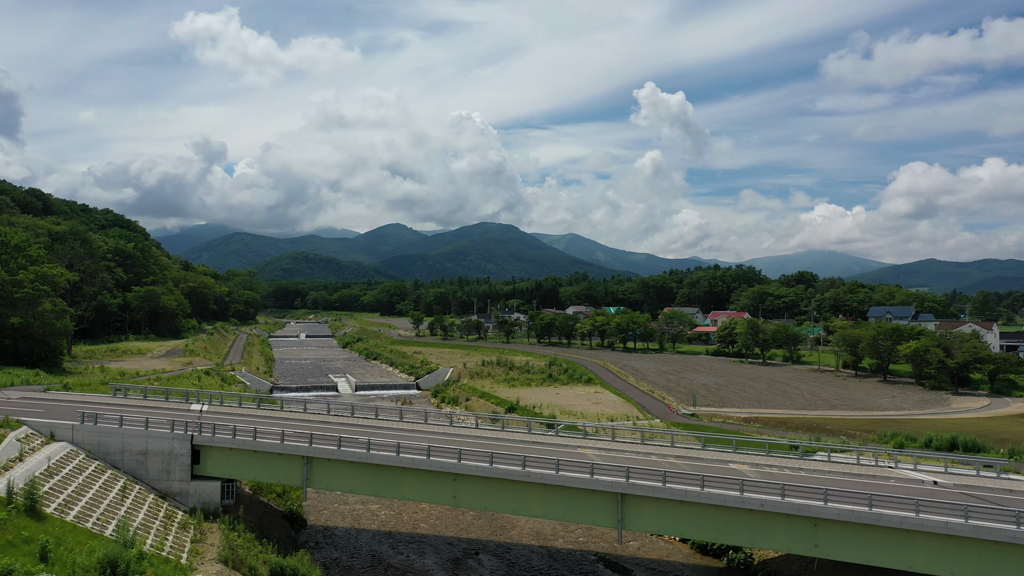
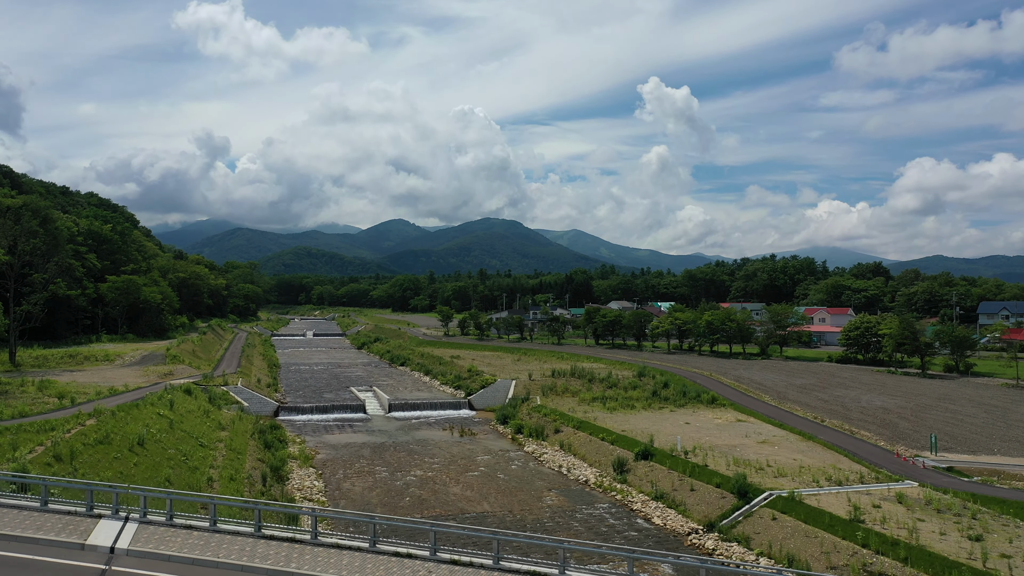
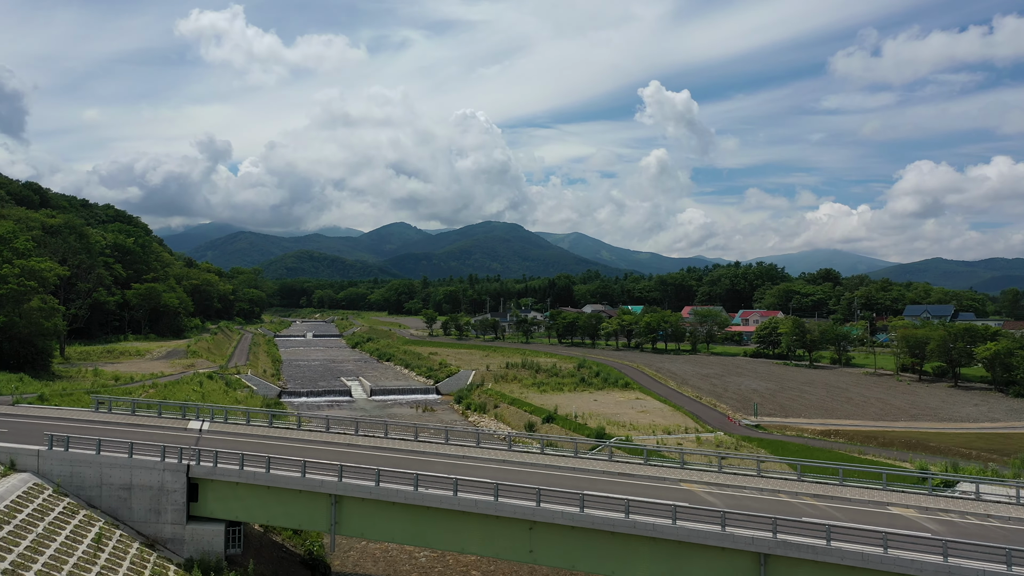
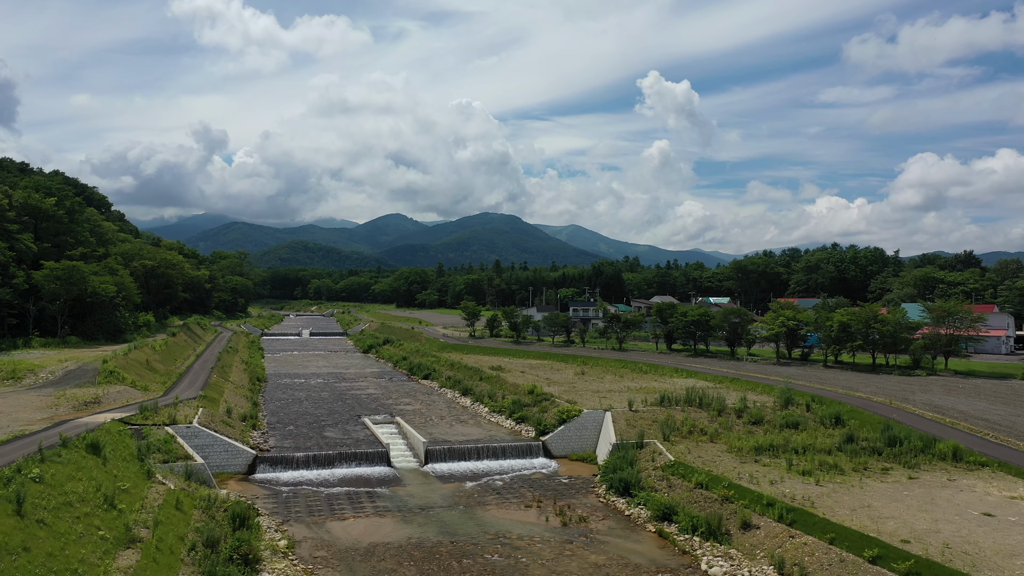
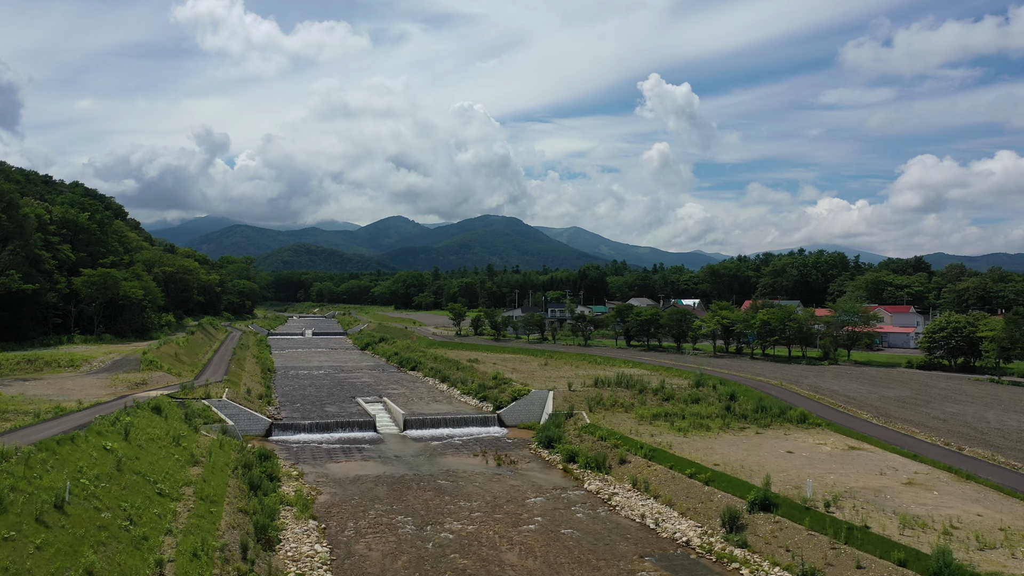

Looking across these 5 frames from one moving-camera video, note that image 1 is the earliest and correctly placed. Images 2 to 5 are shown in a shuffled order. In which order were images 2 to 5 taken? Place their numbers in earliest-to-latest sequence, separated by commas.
3, 2, 5, 4
